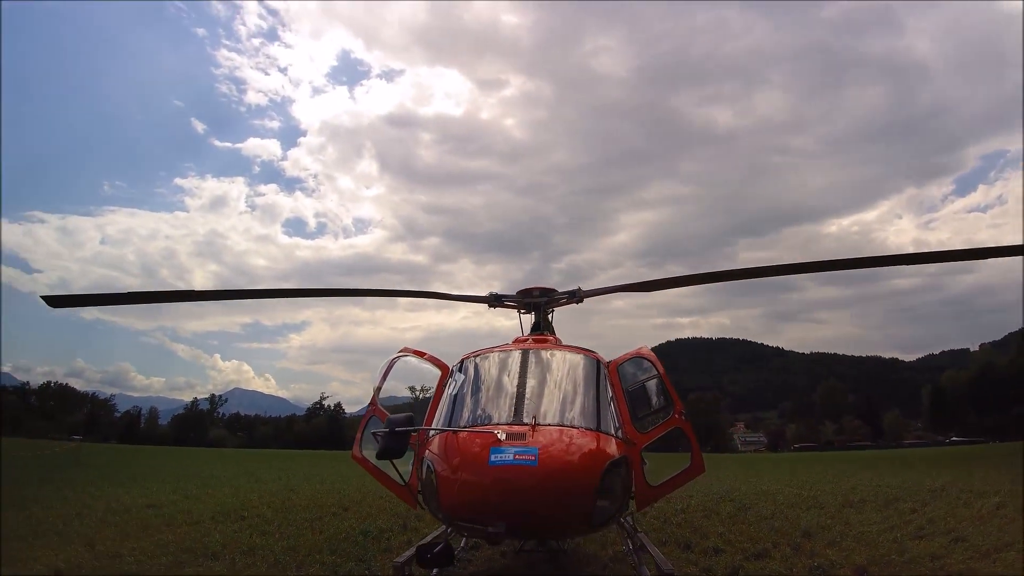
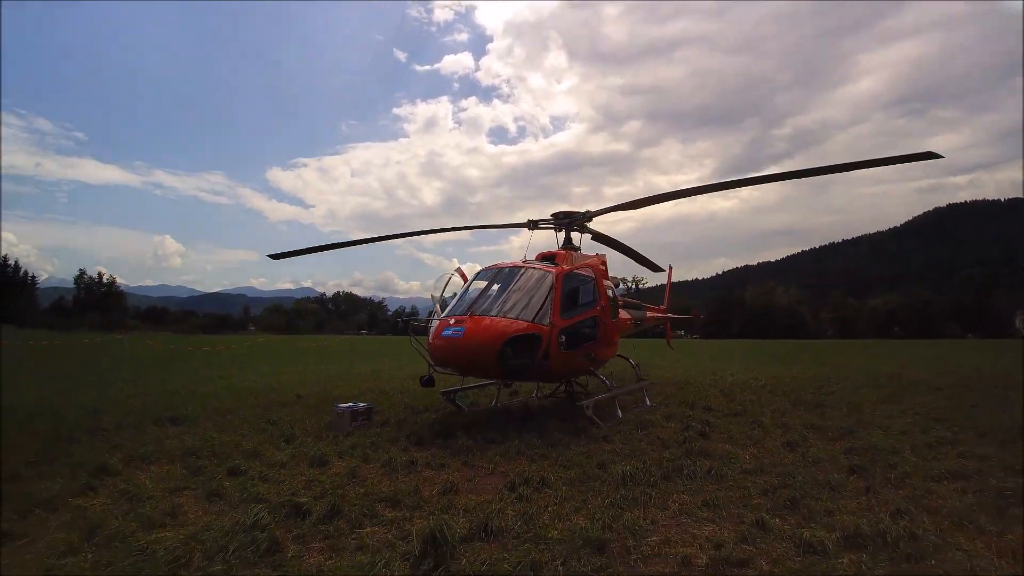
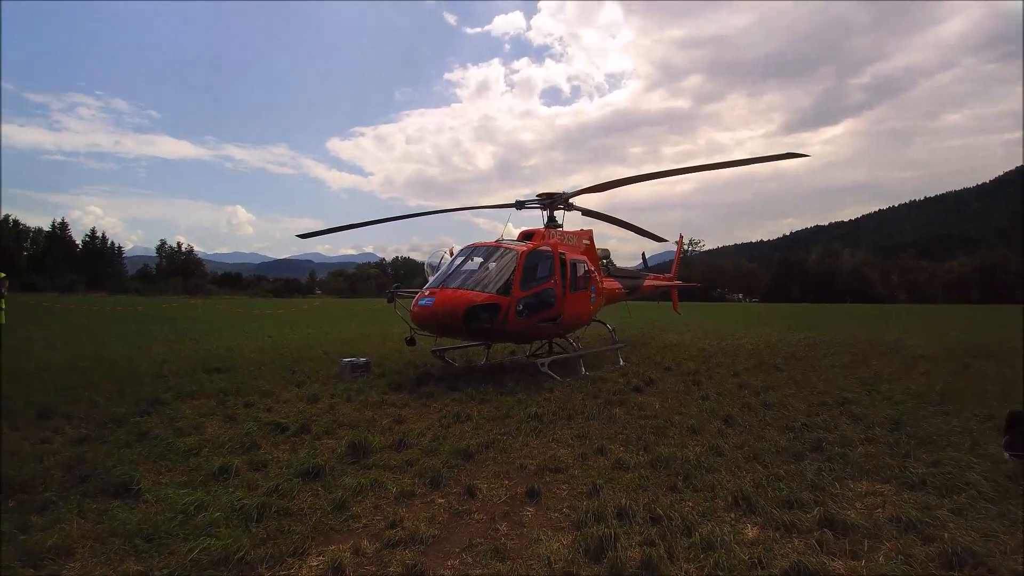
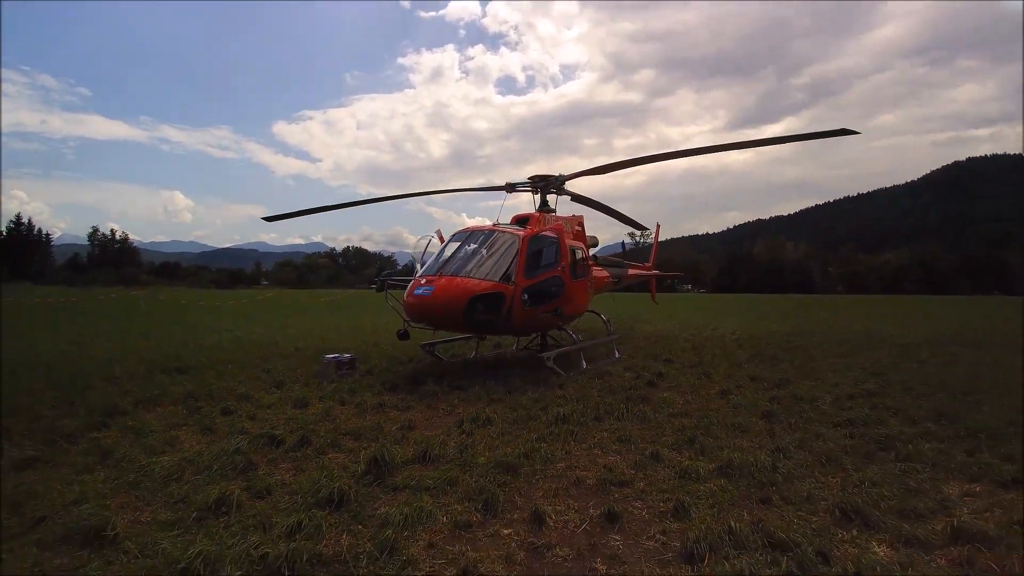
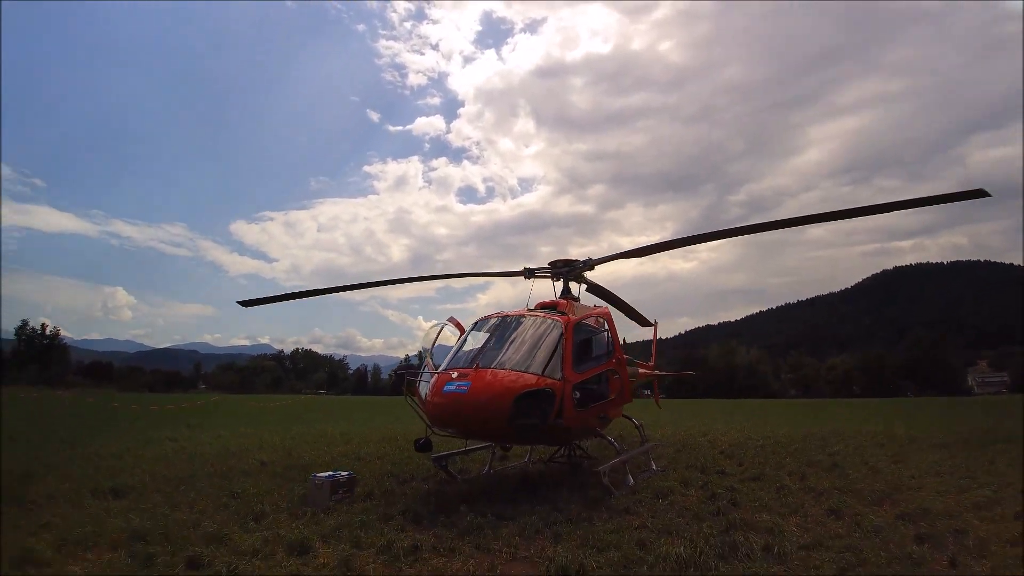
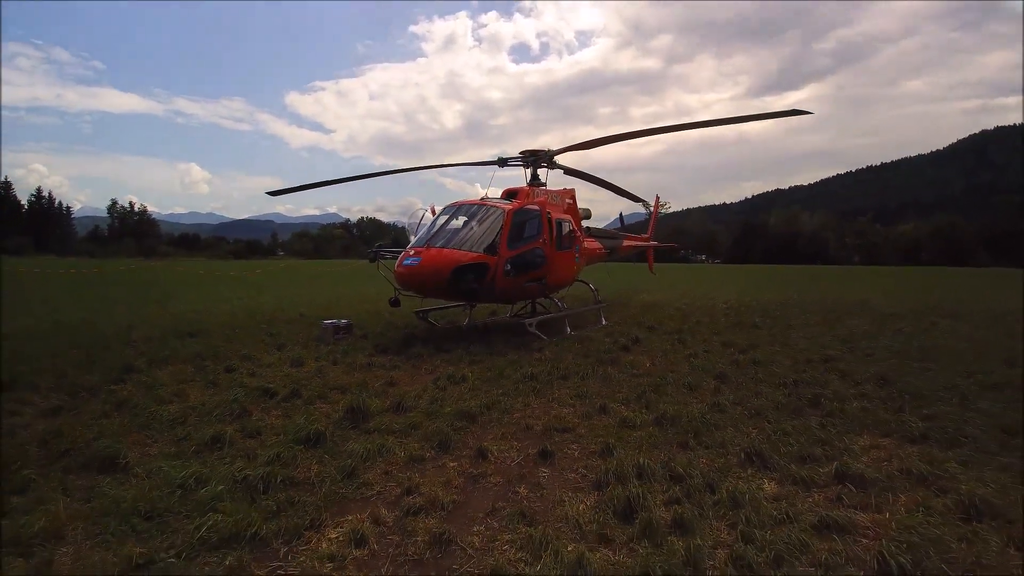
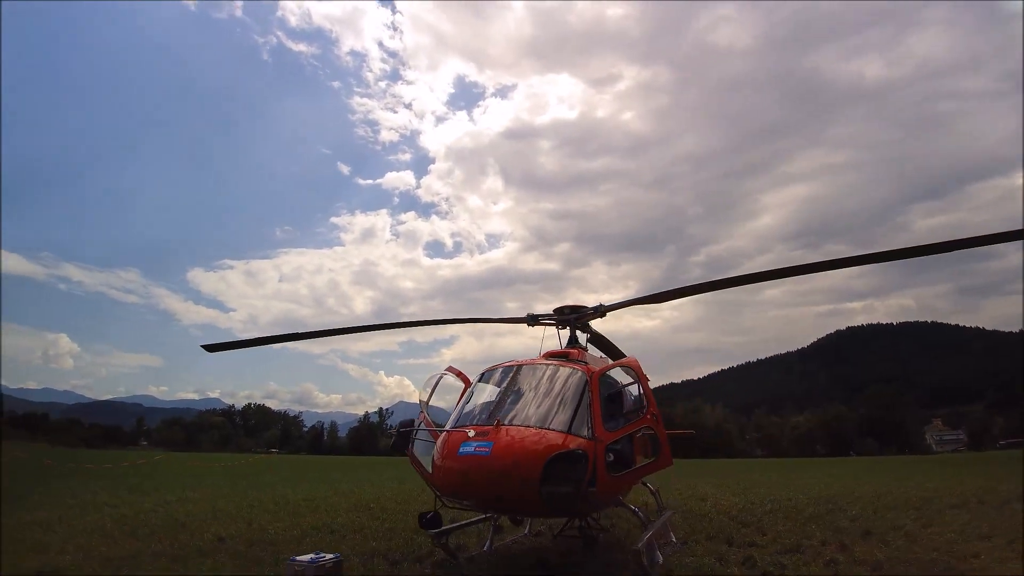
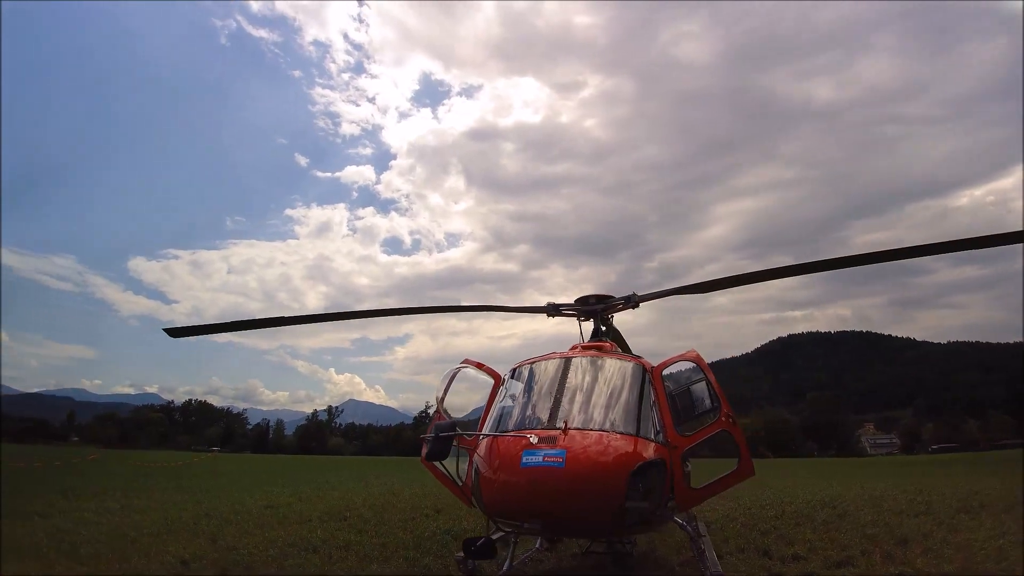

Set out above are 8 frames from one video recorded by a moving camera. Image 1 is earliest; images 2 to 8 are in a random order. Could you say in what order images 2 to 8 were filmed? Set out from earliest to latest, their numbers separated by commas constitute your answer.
8, 7, 5, 2, 4, 6, 3
